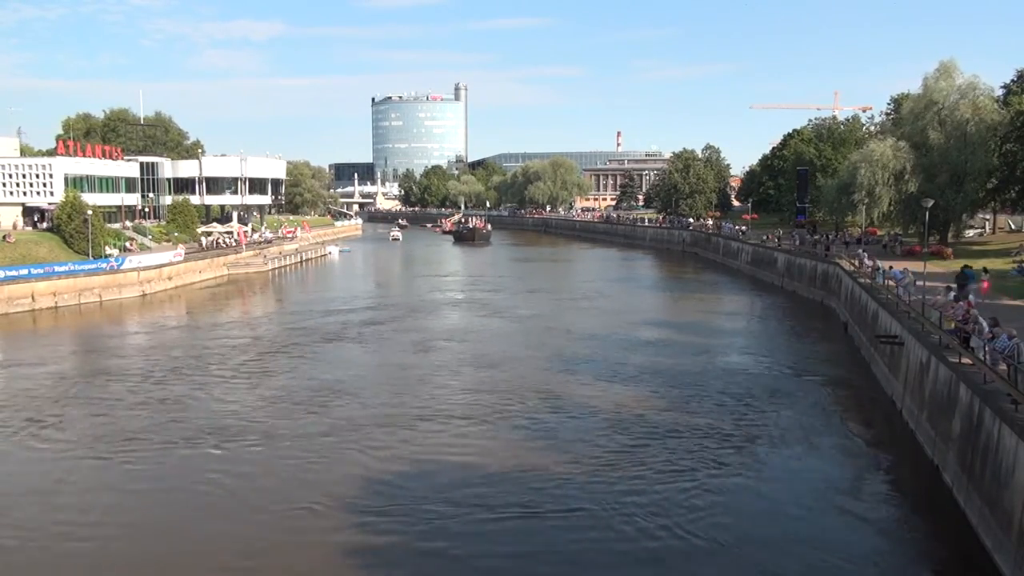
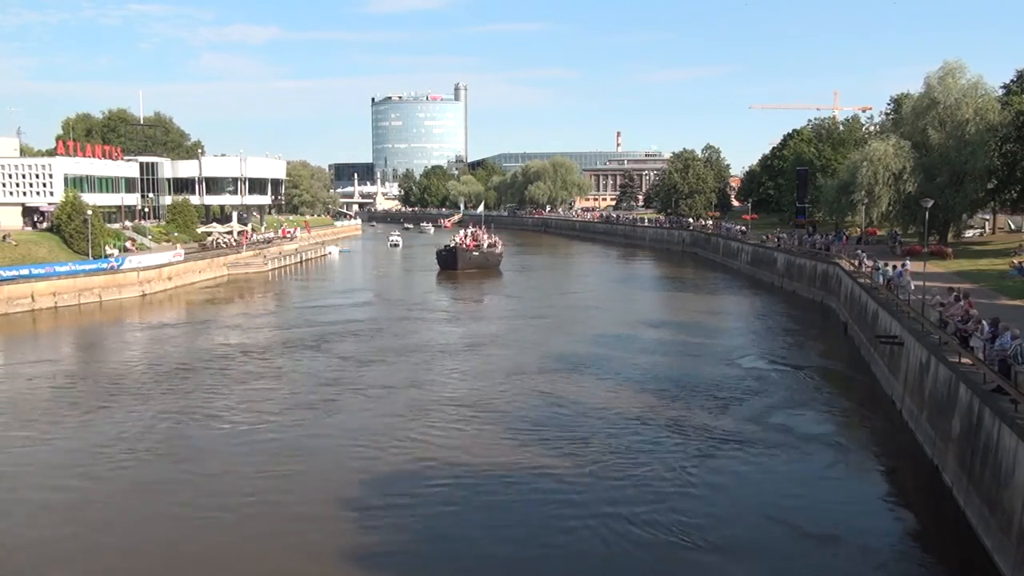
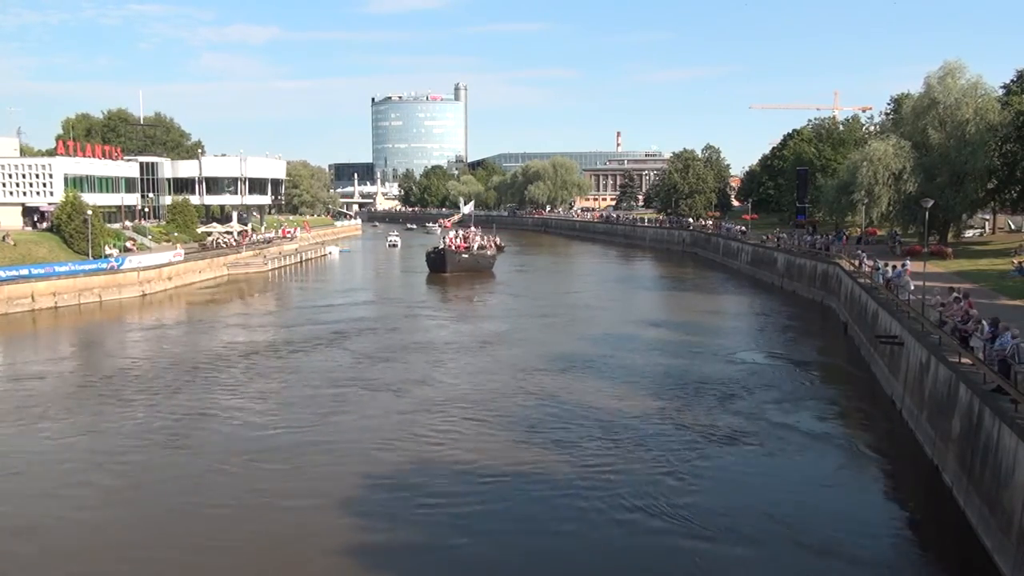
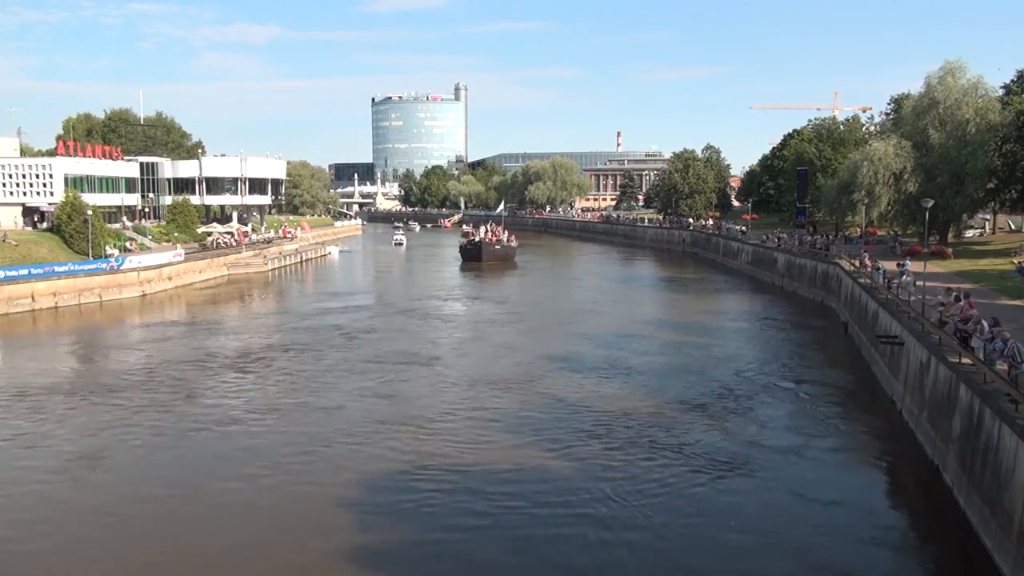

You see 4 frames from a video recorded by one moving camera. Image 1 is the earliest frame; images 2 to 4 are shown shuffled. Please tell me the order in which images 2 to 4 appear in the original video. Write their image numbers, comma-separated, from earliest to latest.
4, 2, 3
